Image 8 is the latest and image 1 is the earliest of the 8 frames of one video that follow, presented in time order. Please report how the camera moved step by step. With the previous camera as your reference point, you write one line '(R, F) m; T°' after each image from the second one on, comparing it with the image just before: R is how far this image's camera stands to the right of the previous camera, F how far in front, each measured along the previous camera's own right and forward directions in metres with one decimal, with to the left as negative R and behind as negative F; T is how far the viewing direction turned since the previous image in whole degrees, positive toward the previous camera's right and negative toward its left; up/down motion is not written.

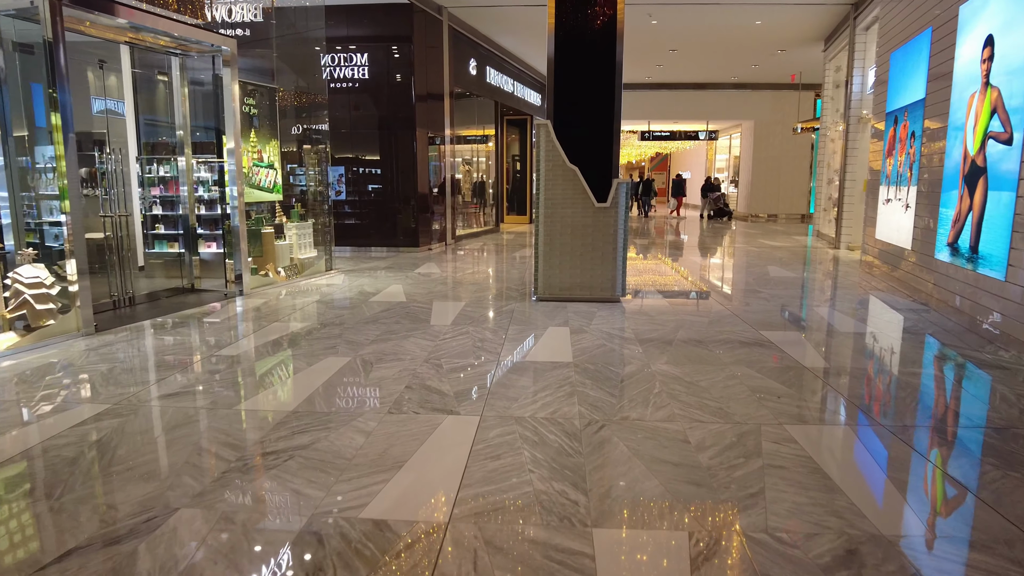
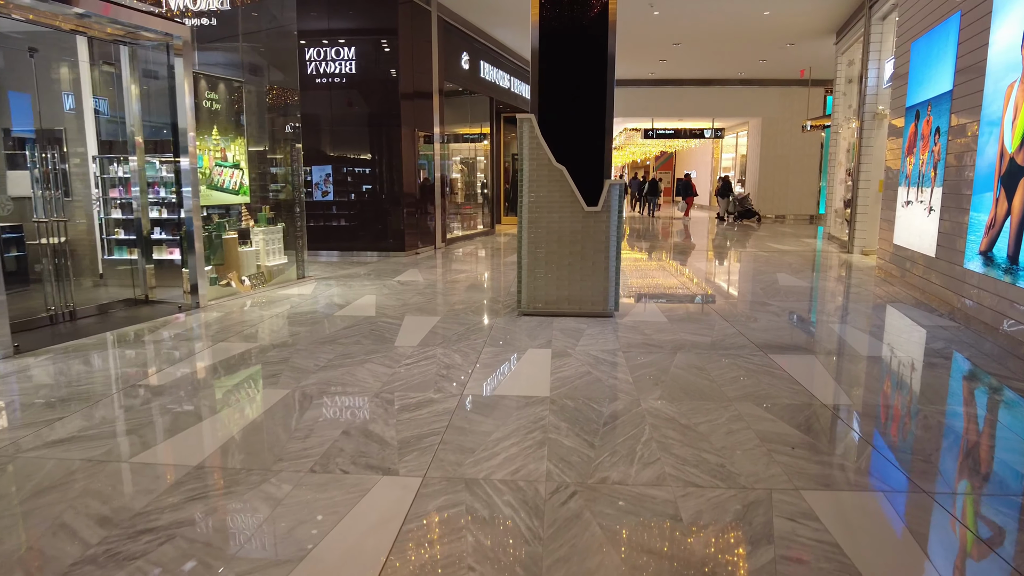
(+0.2, +0.6) m; -1°
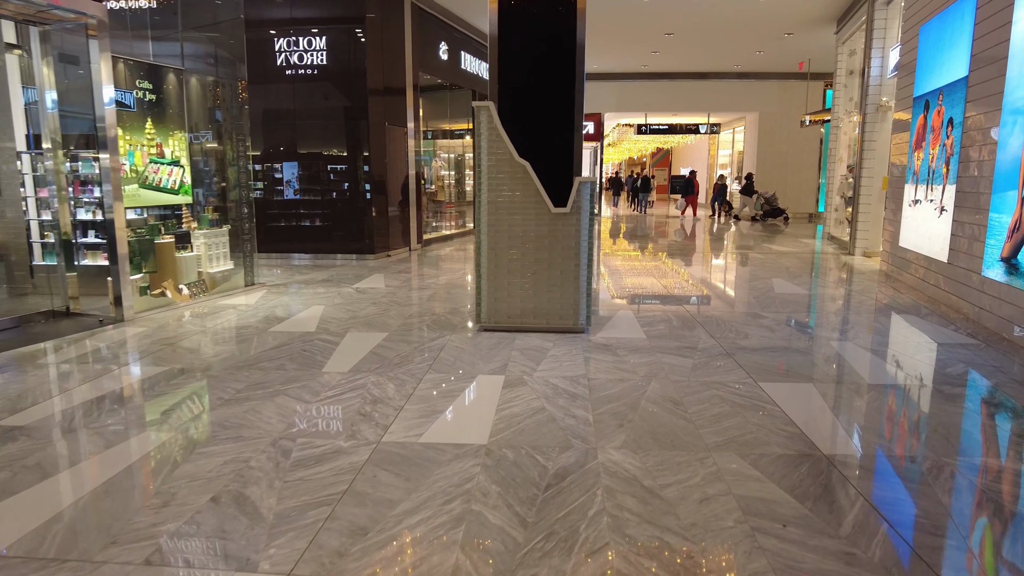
(+0.3, +0.7) m; 0°
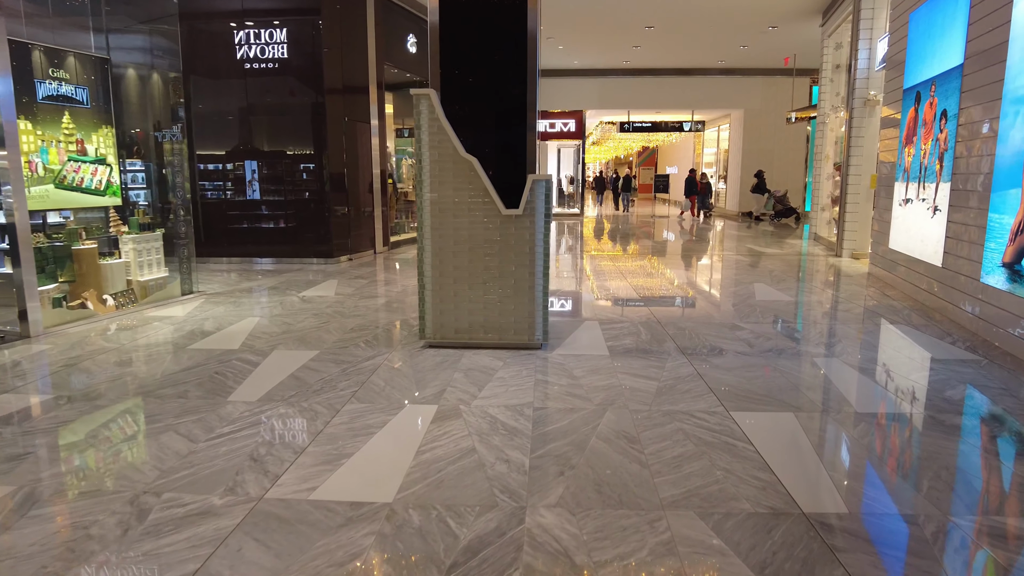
(+0.3, +0.5) m; +1°
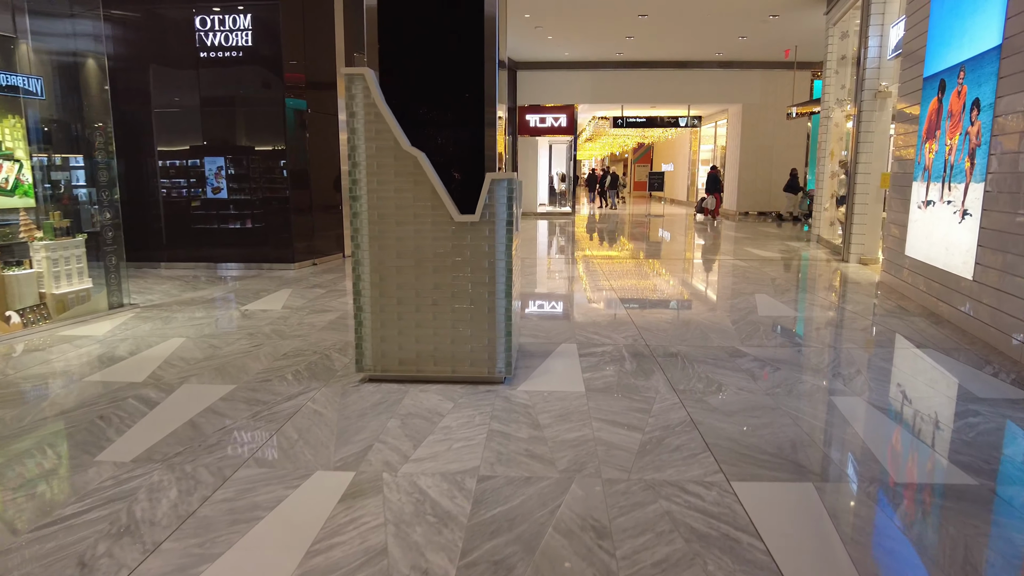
(+0.2, +0.7) m; 0°
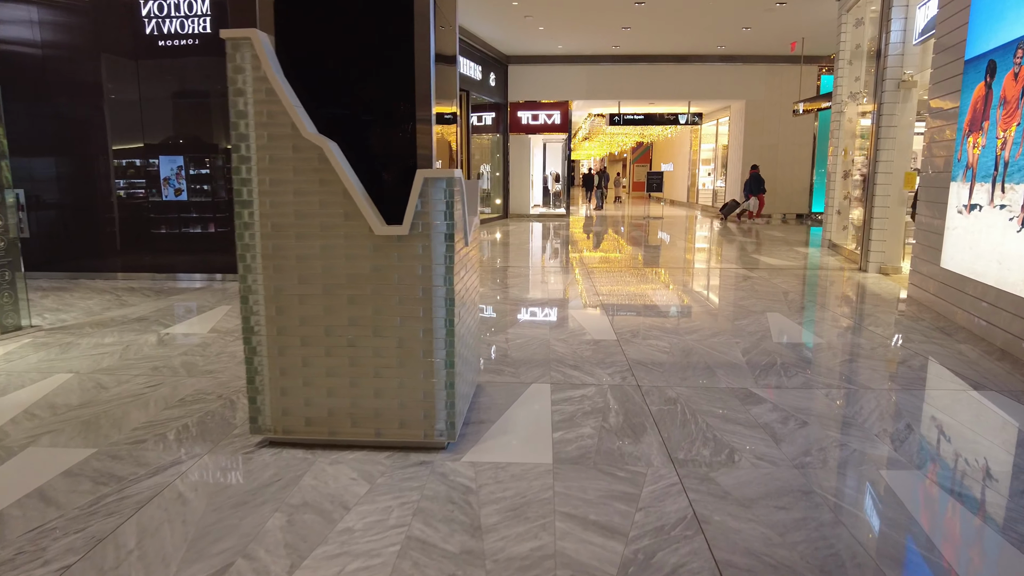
(+0.2, +0.9) m; 0°
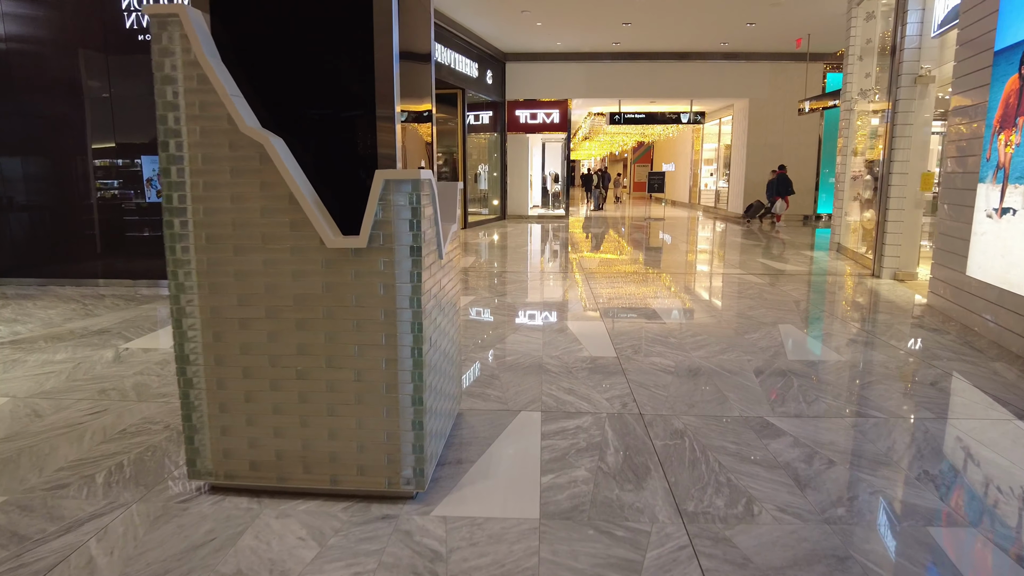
(+0.1, +0.4) m; 0°
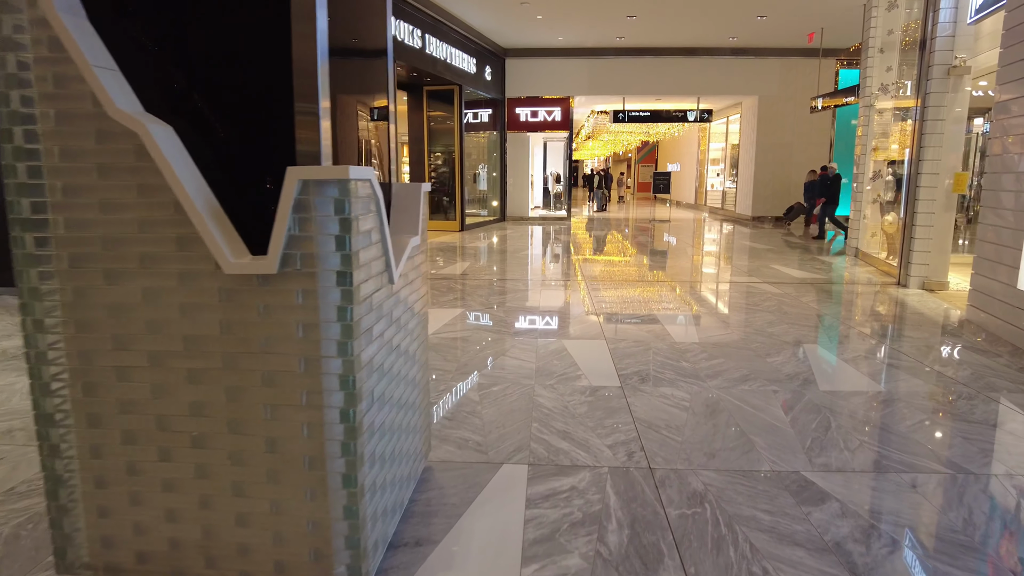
(+0.1, +0.6) m; 0°
